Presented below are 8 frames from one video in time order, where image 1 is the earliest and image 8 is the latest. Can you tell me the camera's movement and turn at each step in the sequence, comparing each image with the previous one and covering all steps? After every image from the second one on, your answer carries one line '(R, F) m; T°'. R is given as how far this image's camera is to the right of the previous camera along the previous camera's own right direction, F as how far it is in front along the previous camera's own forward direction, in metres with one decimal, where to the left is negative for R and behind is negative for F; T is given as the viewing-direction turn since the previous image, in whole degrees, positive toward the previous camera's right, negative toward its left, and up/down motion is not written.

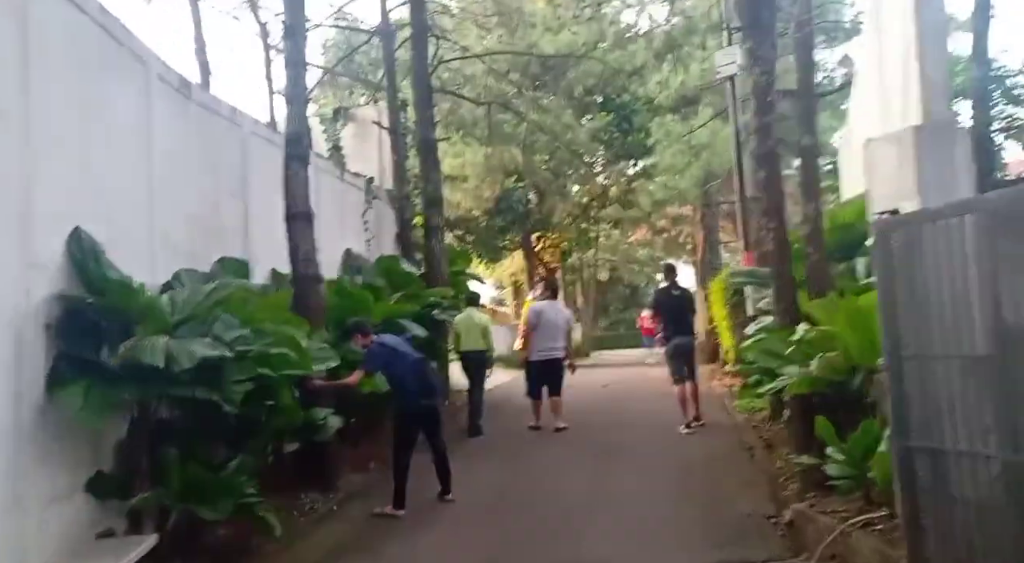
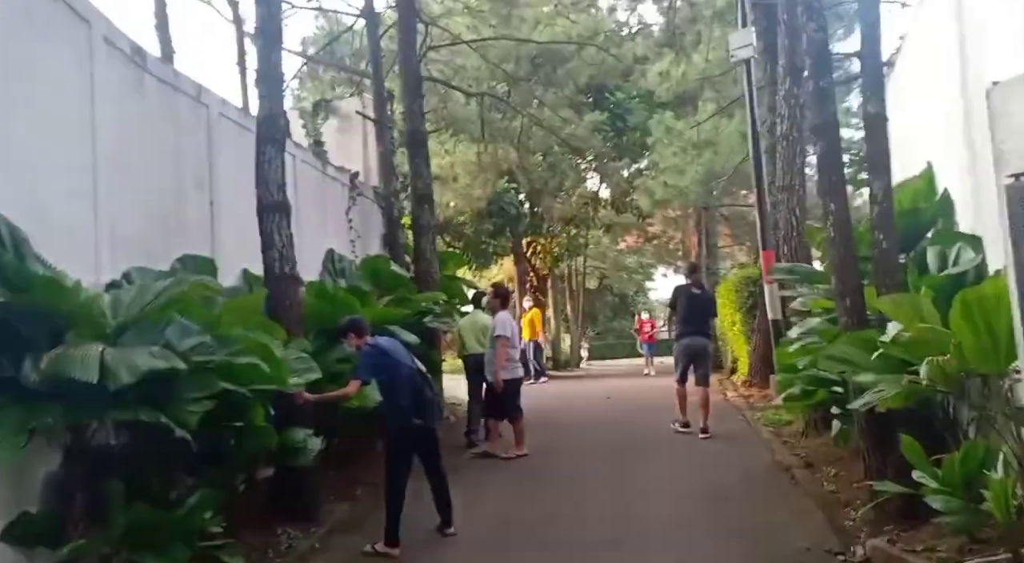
(-0.2, +1.3) m; +1°
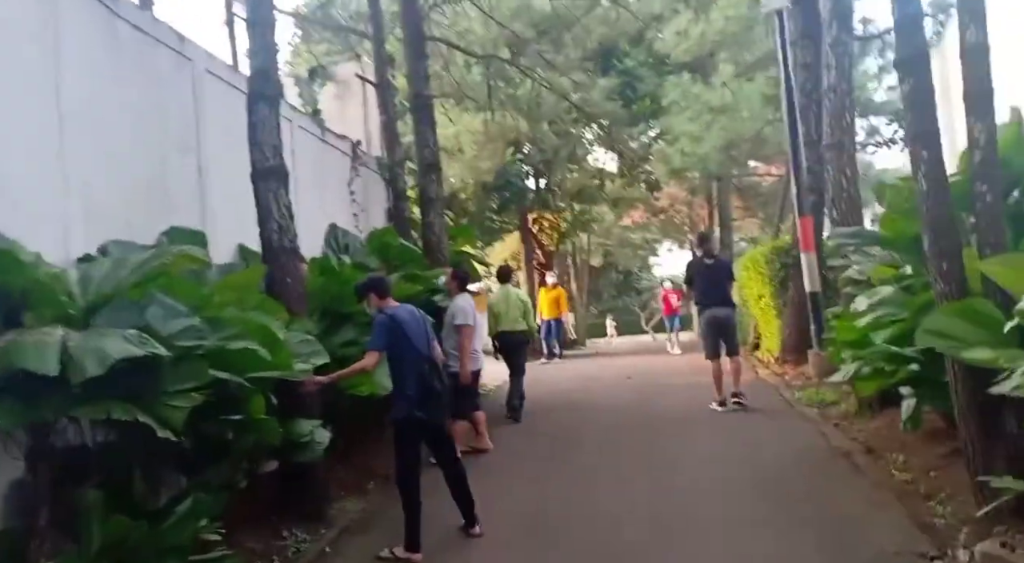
(-0.2, +0.9) m; 0°
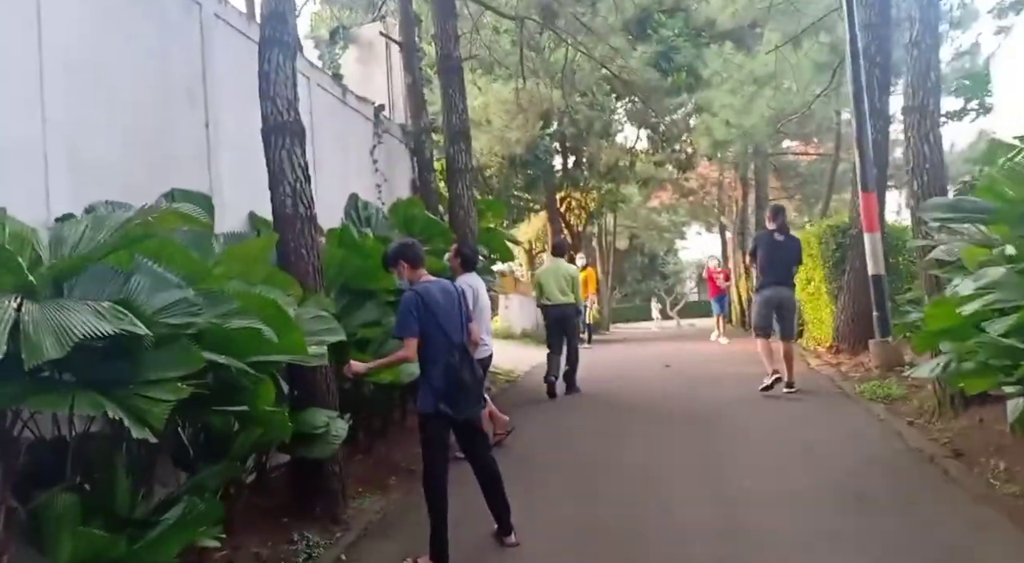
(-0.2, +0.9) m; -1°
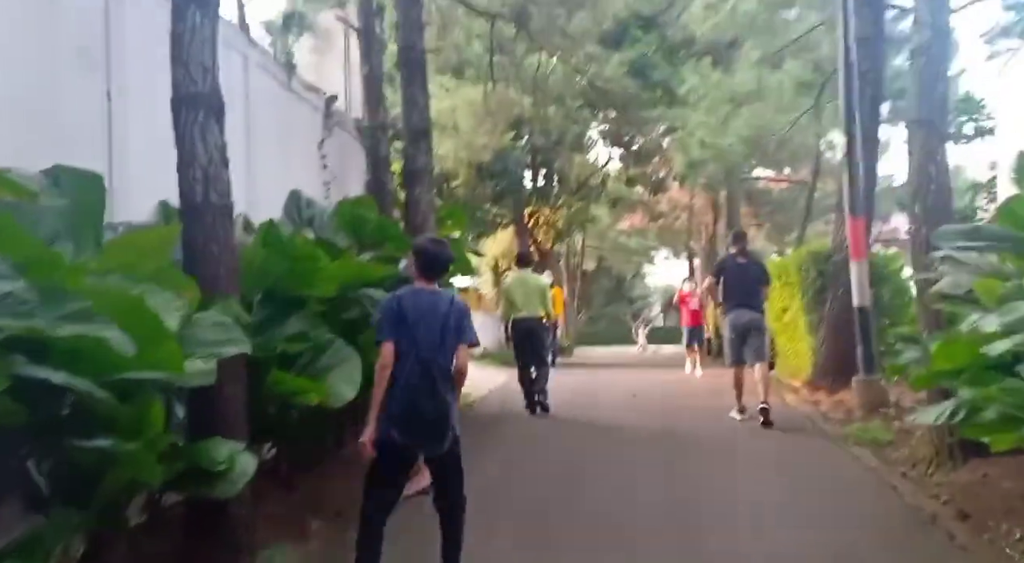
(+0.1, +1.0) m; +2°
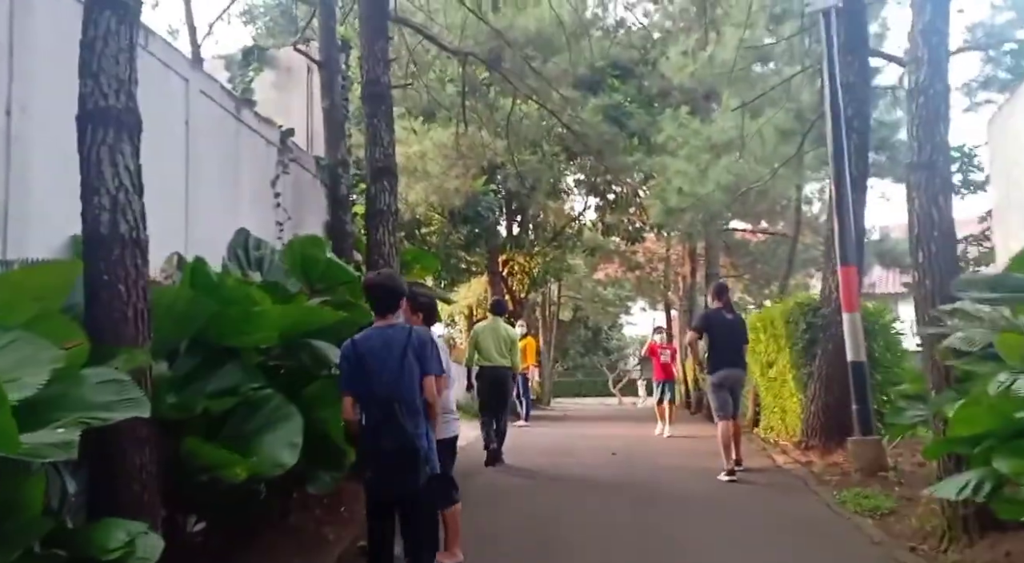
(+0.1, +0.8) m; +1°
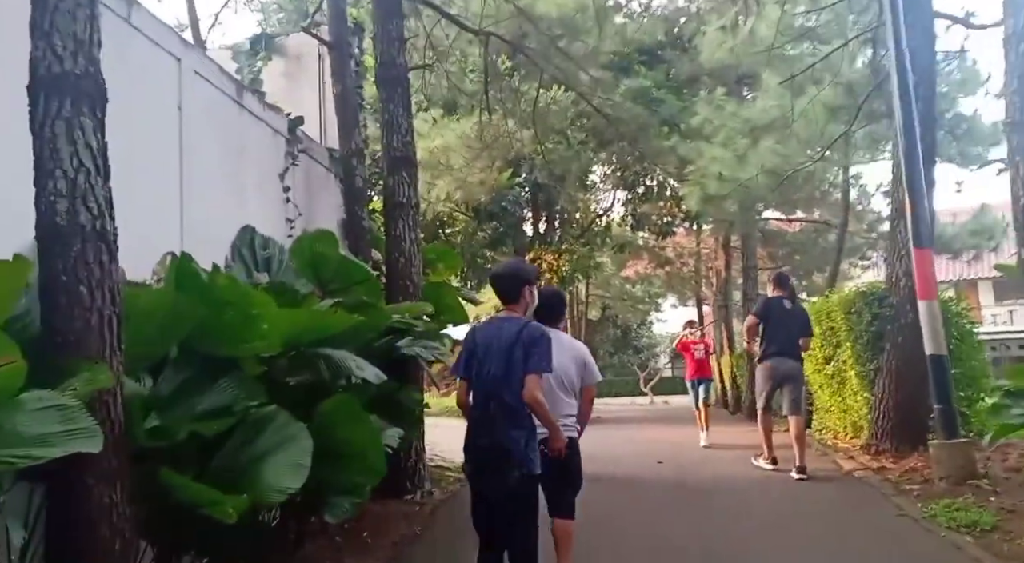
(-0.1, +0.9) m; -1°
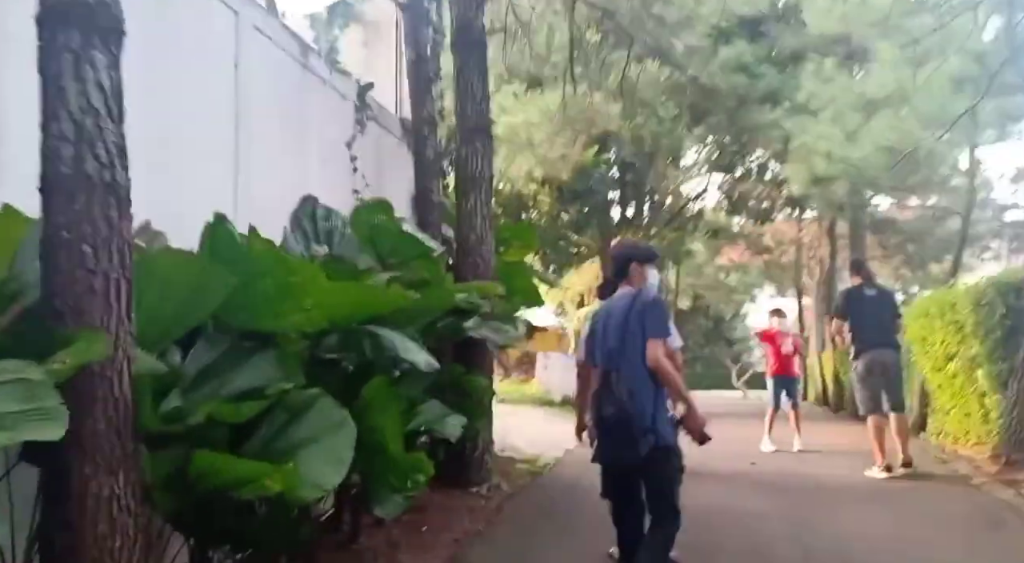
(+0.1, +0.7) m; -5°
